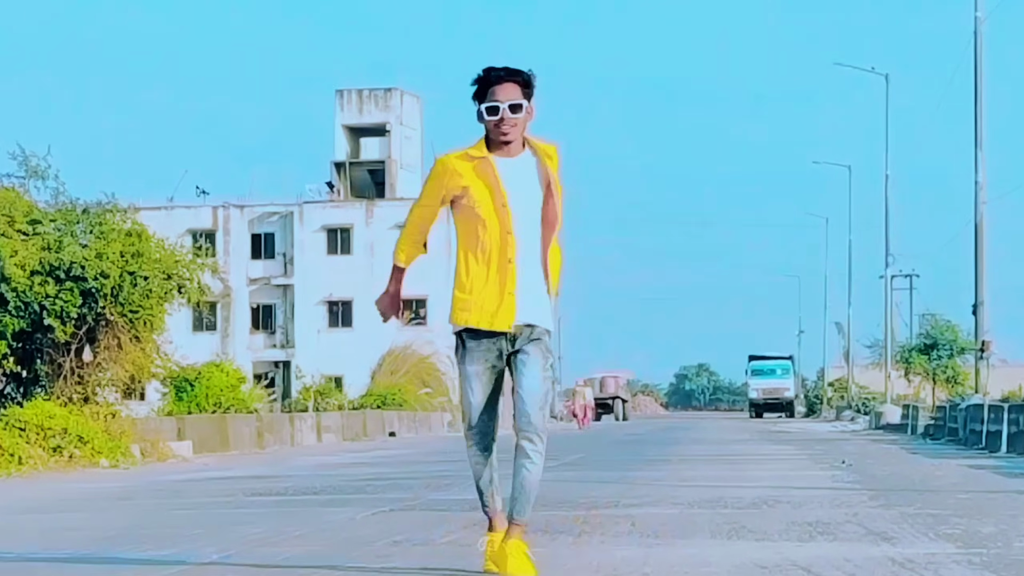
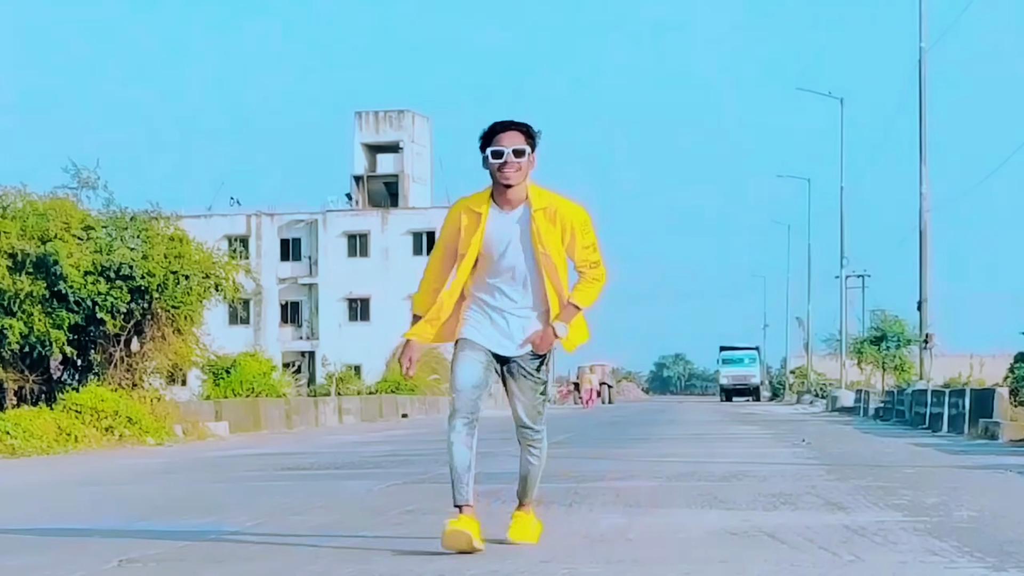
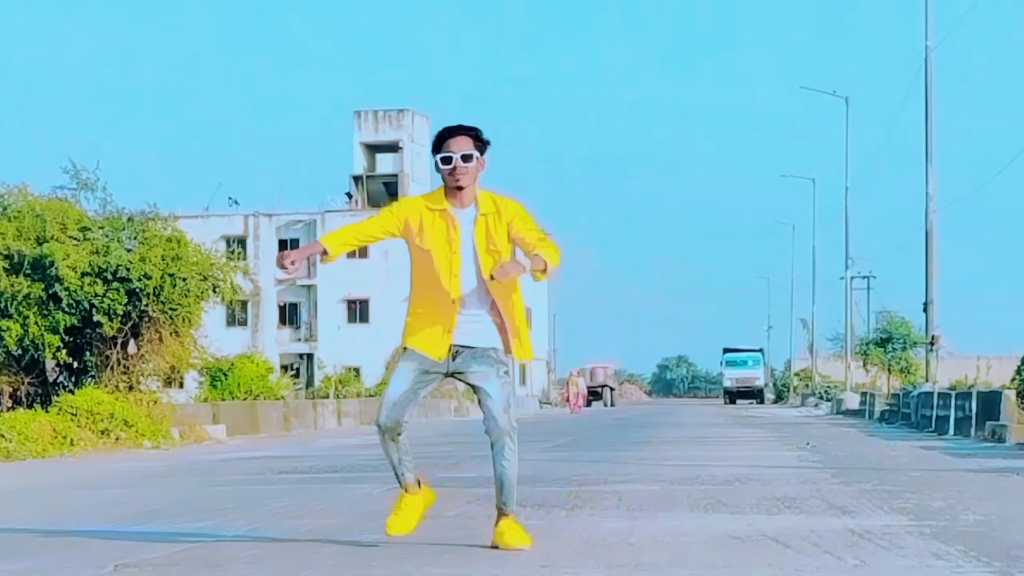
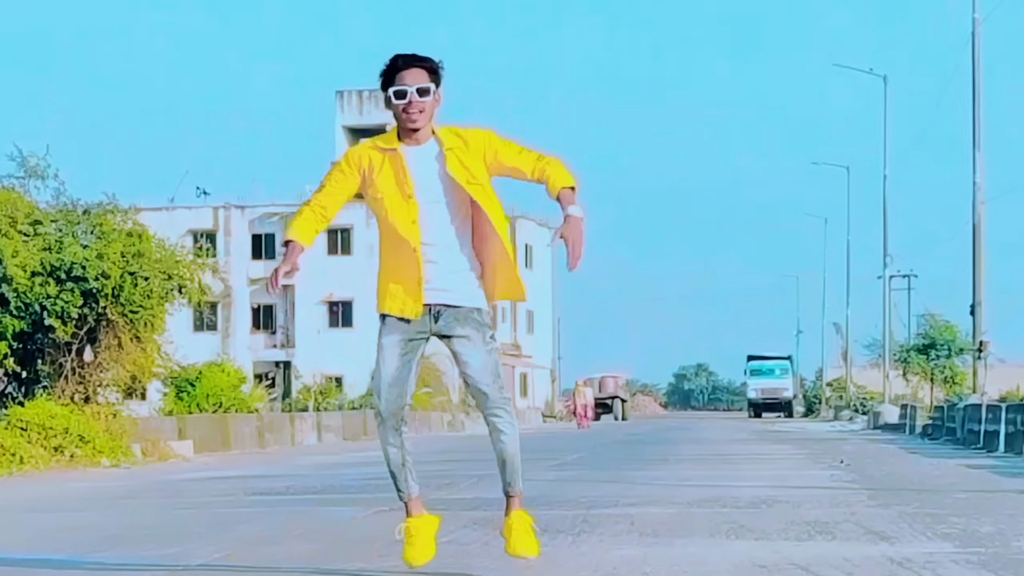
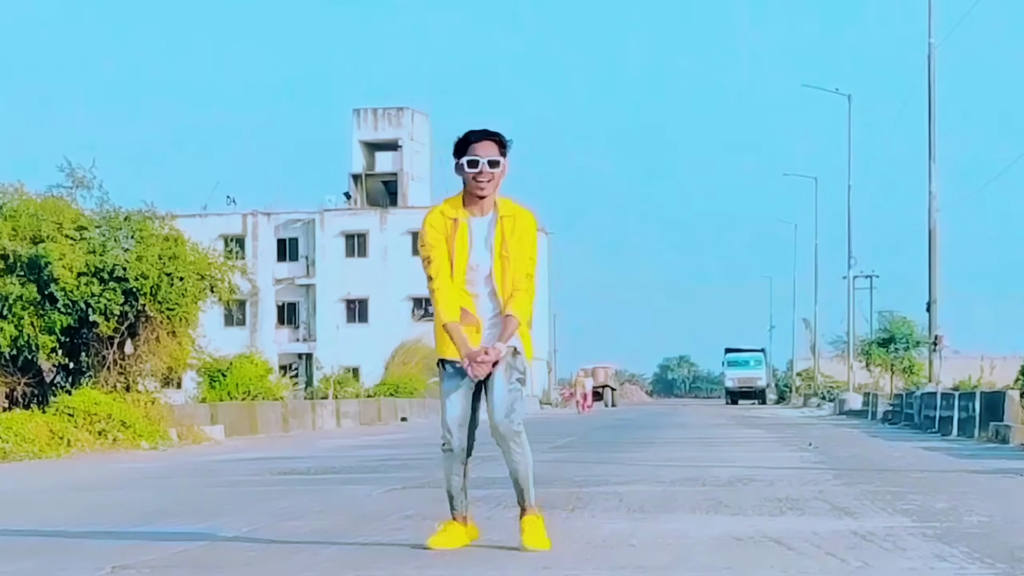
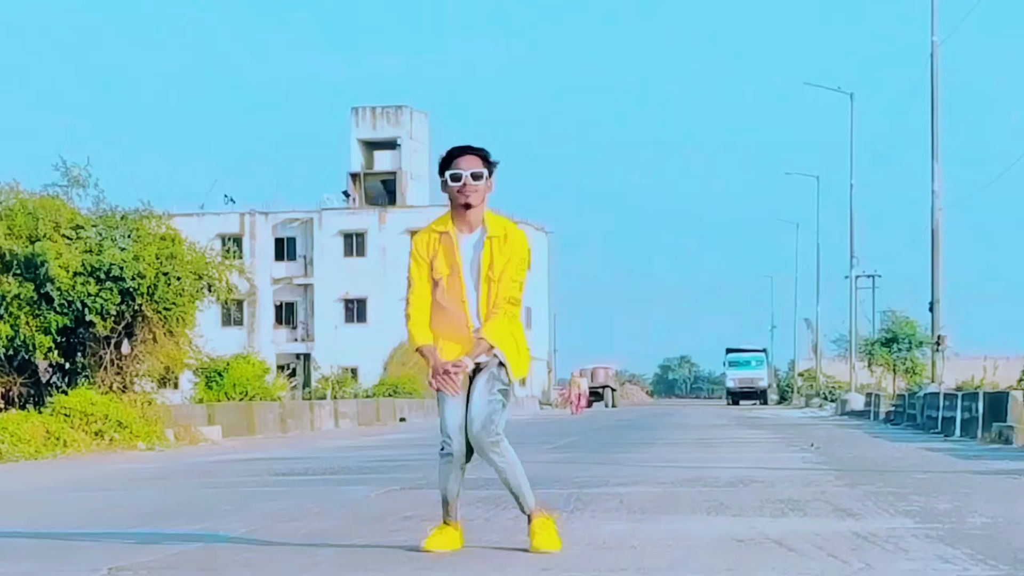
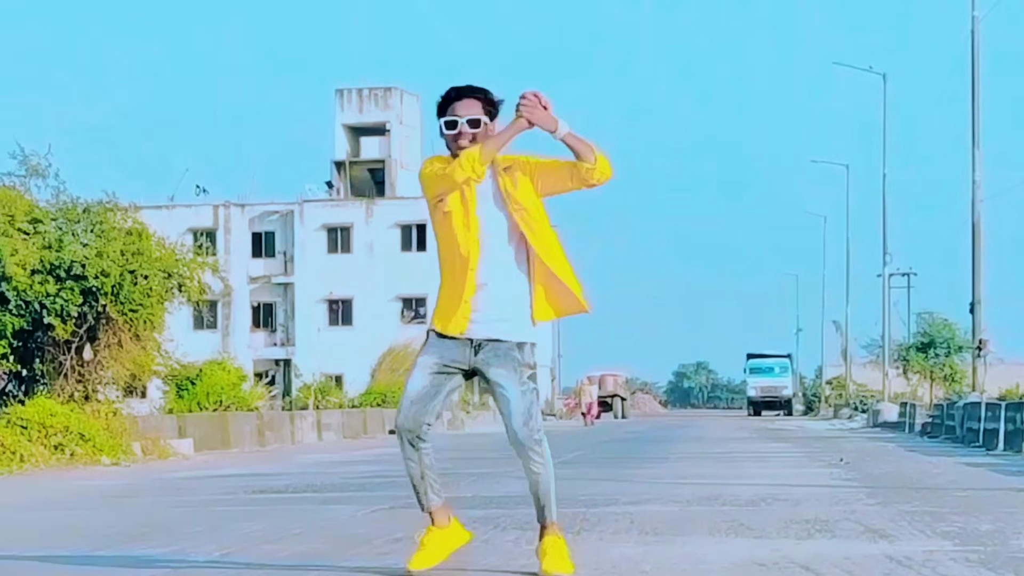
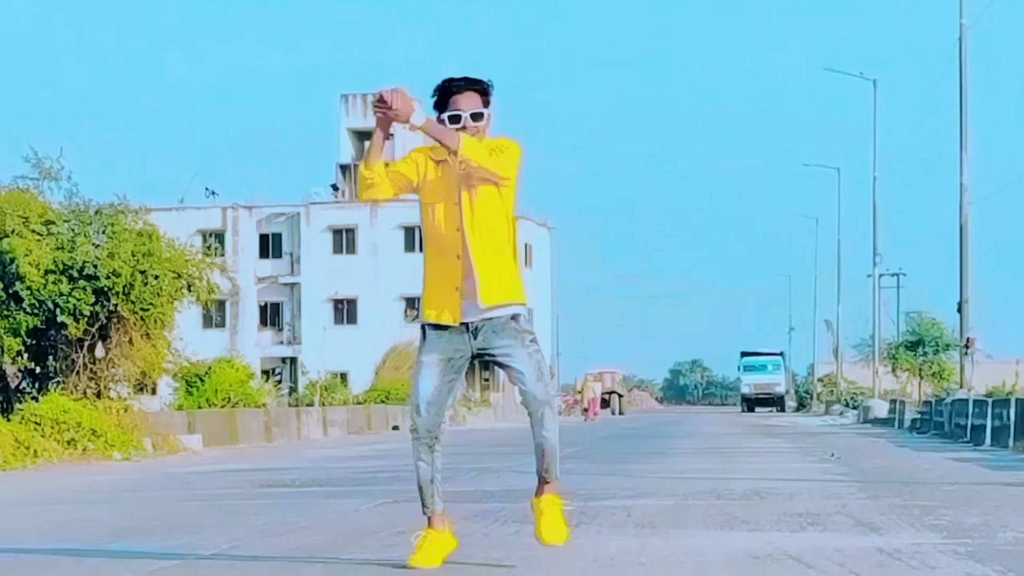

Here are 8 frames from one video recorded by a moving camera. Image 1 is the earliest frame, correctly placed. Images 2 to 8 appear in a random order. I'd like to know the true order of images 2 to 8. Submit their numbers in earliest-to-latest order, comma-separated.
3, 4, 6, 7, 5, 8, 2
